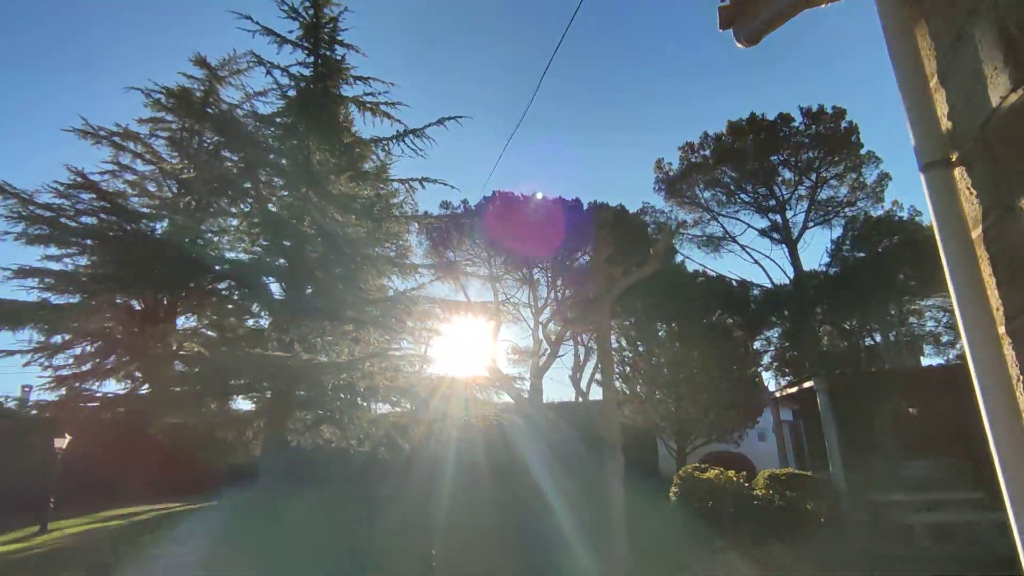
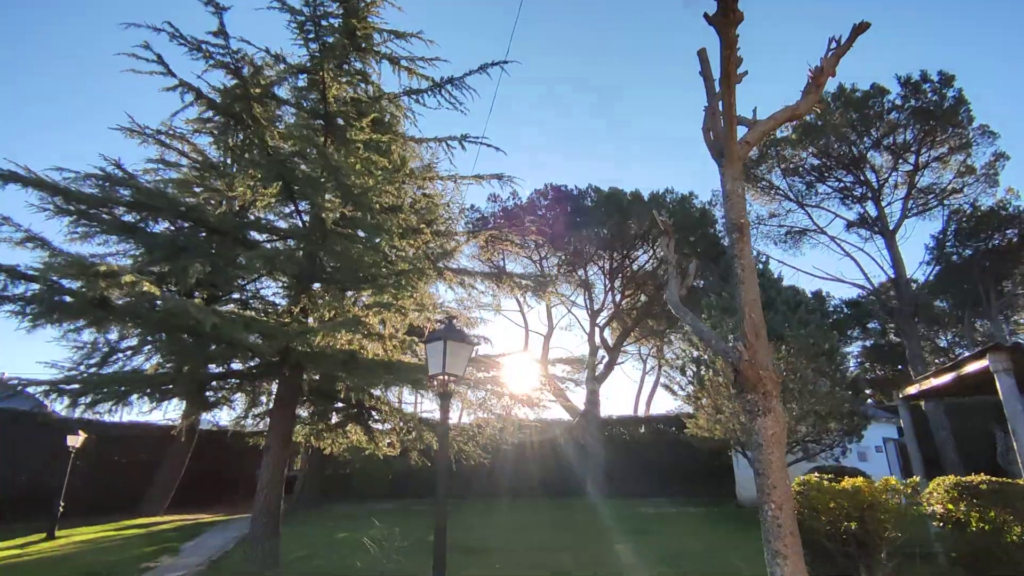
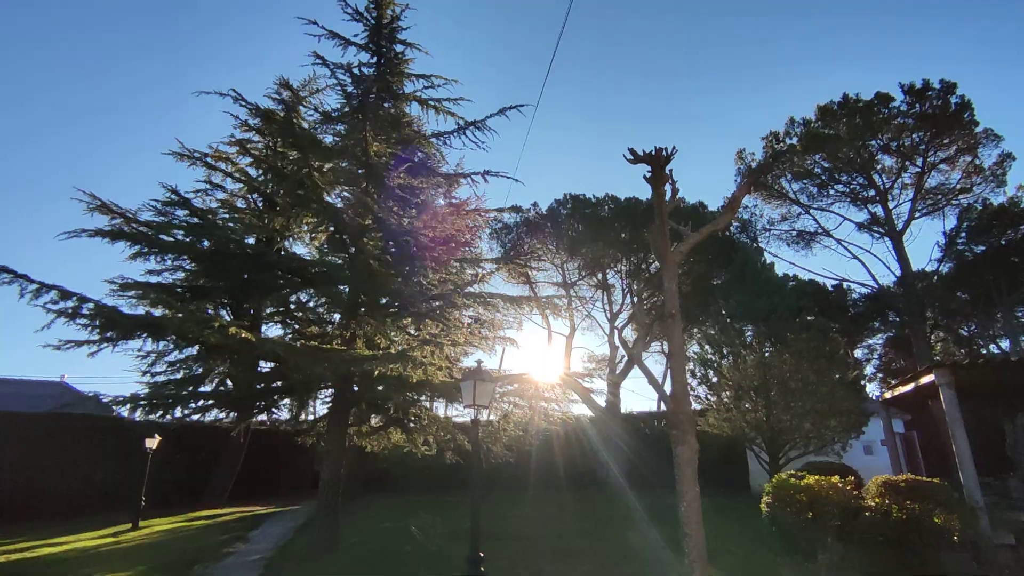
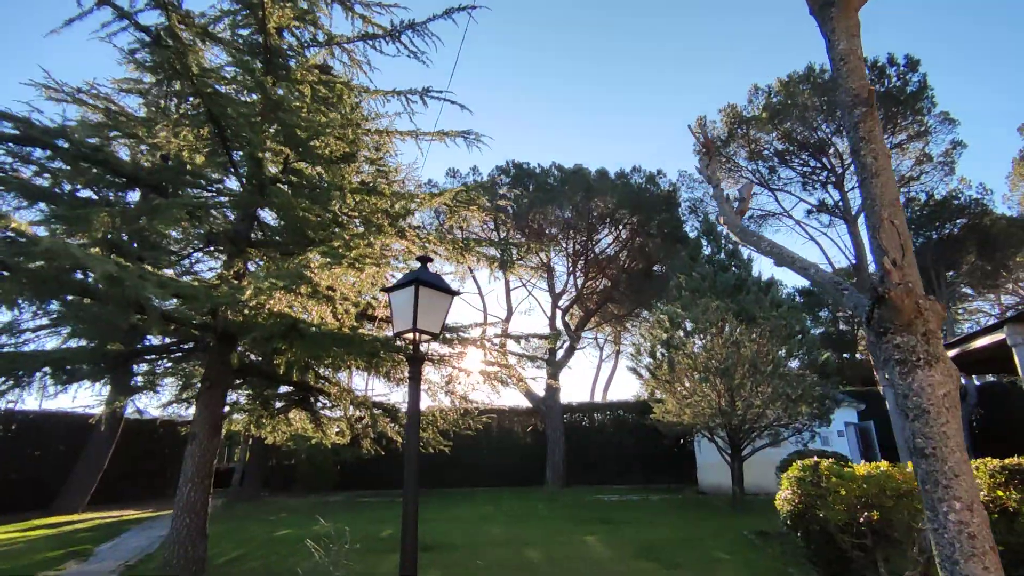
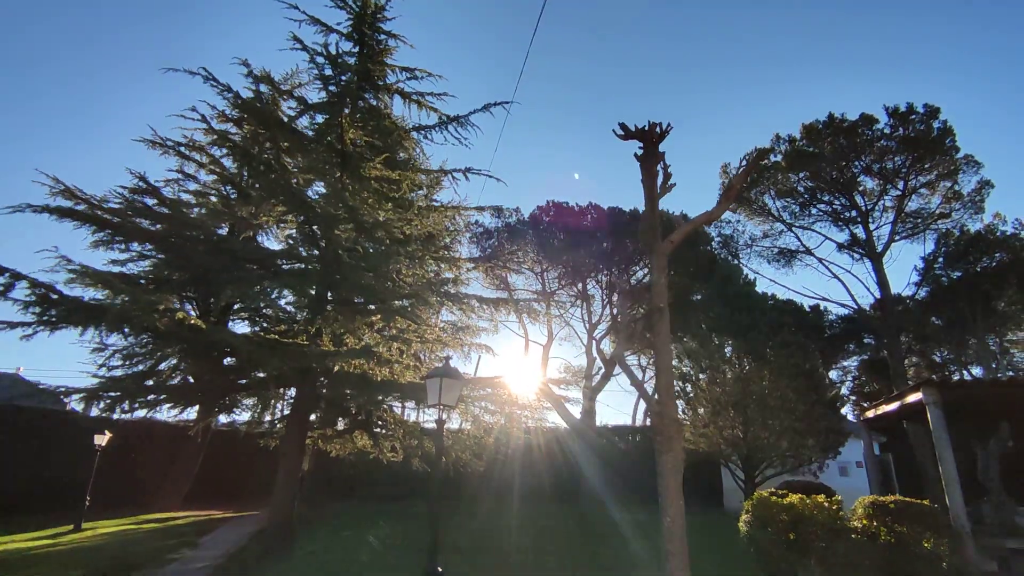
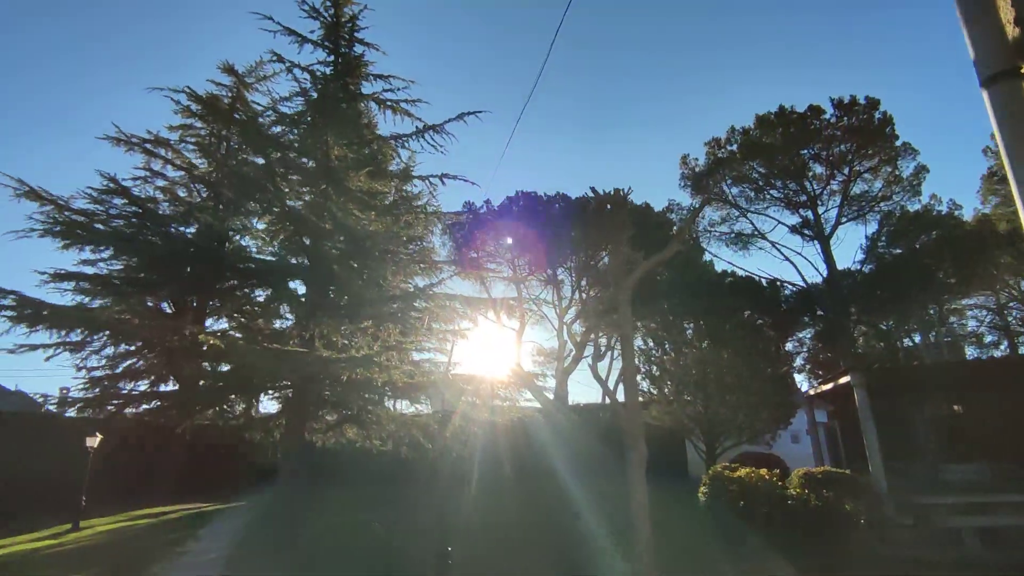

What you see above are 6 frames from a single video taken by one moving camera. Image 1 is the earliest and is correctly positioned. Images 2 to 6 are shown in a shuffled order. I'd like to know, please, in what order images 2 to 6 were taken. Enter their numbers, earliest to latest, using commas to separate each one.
6, 3, 5, 2, 4
